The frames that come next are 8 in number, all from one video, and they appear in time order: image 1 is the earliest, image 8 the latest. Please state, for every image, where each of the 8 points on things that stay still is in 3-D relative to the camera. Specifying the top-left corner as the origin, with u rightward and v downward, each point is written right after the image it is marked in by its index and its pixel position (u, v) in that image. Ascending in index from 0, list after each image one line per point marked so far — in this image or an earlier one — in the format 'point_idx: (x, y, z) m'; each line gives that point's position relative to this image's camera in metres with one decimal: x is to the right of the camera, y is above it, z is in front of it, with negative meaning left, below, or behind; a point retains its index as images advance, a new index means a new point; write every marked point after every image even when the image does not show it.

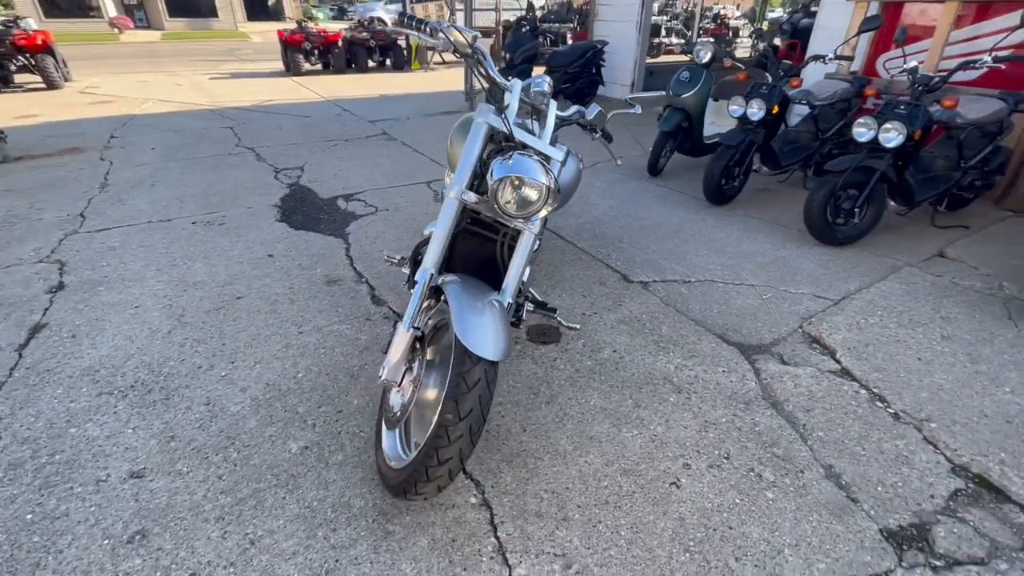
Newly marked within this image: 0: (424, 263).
0: (-0.3, +0.1, +1.8) m
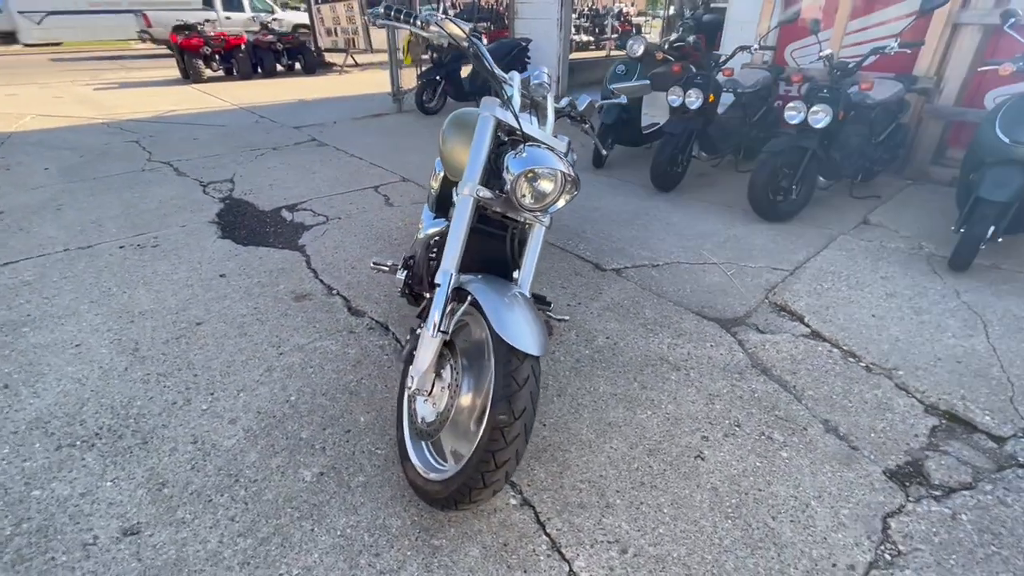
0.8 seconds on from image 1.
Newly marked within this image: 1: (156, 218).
0: (-0.2, +0.1, +1.7) m
1: (-3.0, +0.6, +4.3) m
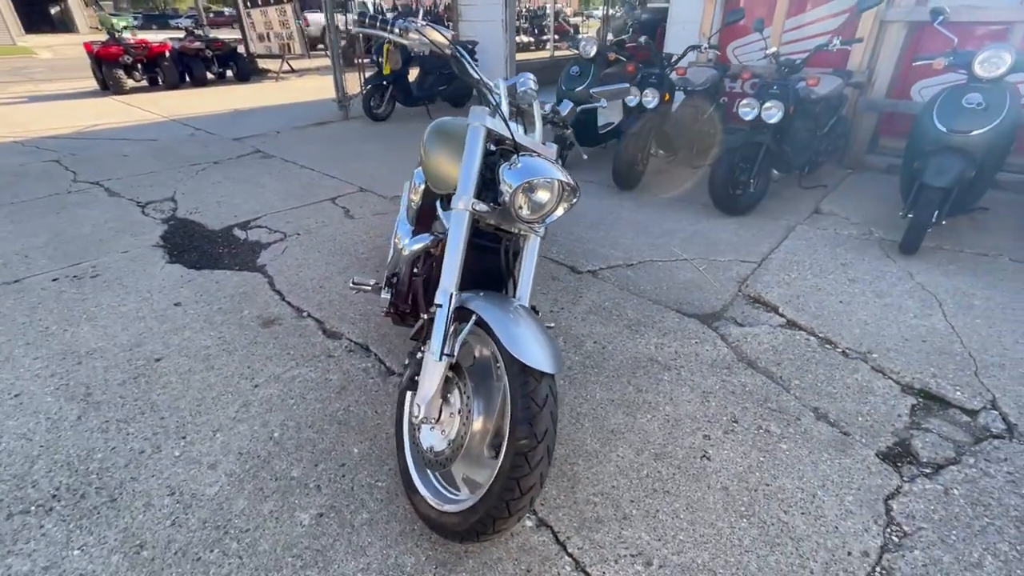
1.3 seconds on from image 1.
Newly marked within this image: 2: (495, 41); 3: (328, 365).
0: (-0.2, 0.0, +1.7) m
1: (-3.3, +0.3, +3.9) m
2: (-0.3, +4.4, +8.8) m
3: (-0.9, -0.4, +2.6) m
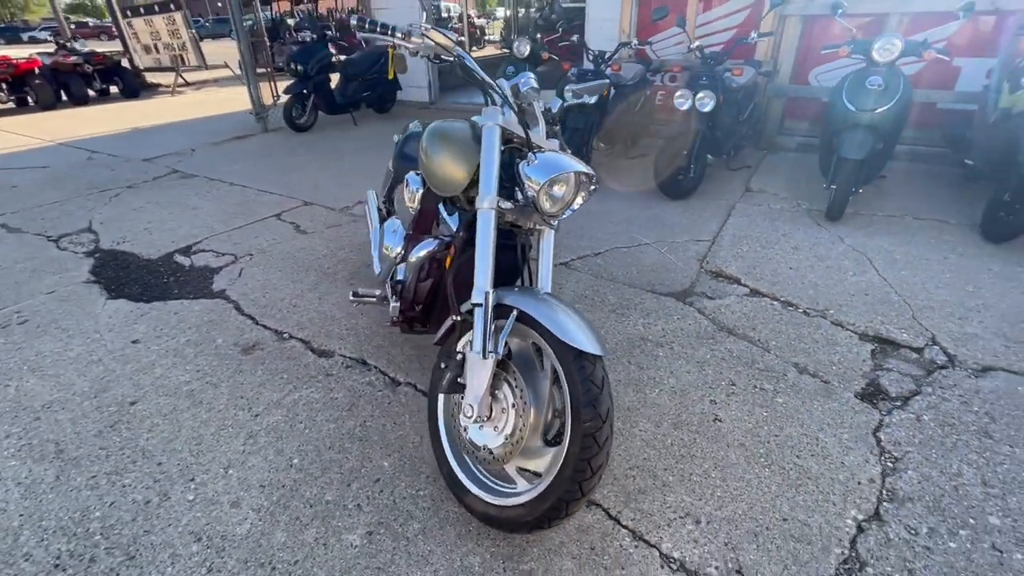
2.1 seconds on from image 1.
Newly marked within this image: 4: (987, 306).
0: (-0.1, 0.0, +1.7) m
1: (-3.5, 0.0, +3.4) m
2: (-1.7, +4.3, +8.7) m
3: (-0.9, -0.5, +2.5) m
4: (+2.8, -0.1, +2.9) m
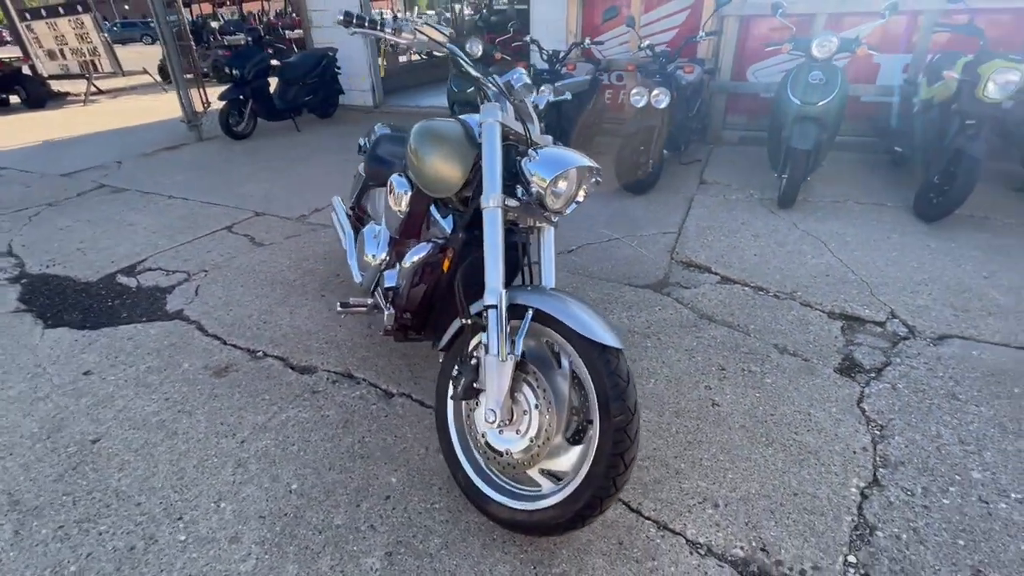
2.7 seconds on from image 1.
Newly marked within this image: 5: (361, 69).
0: (-0.1, 0.0, +1.6) m
1: (-3.6, -0.2, +3.0) m
2: (-2.7, +4.1, +8.5) m
3: (-0.9, -0.5, +2.3) m
4: (+2.7, +0.1, +3.2) m
5: (-2.6, +3.7, +8.5) m
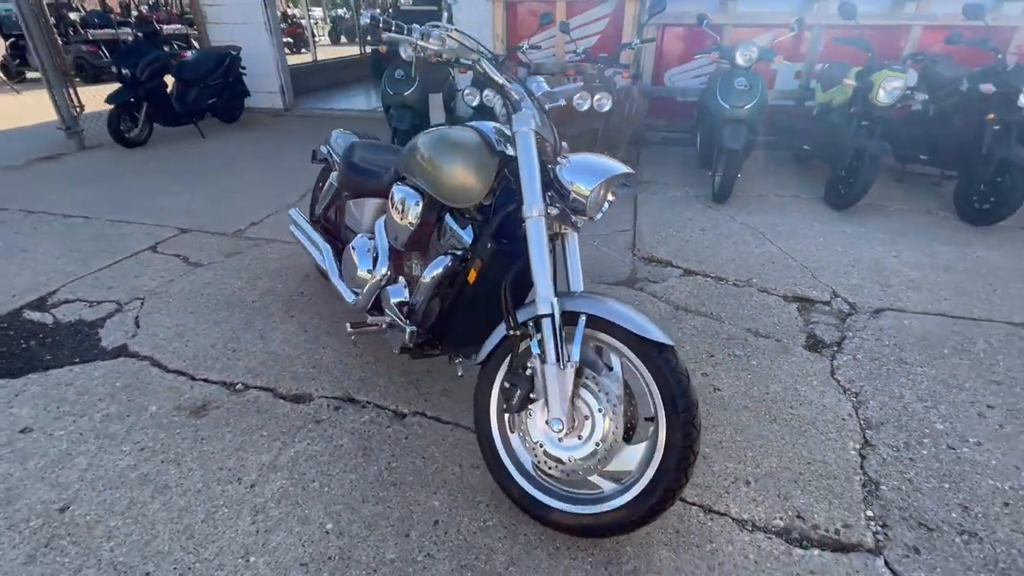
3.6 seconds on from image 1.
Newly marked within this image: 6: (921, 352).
0: (+0.1, 0.0, +1.6) m
1: (-3.6, -0.5, +2.3) m
2: (-4.0, +3.8, +7.9) m
3: (-0.8, -0.6, +2.2) m
4: (+2.5, +0.2, +3.6) m
5: (-3.9, +3.5, +7.9) m
6: (+2.2, -0.3, +2.7) m
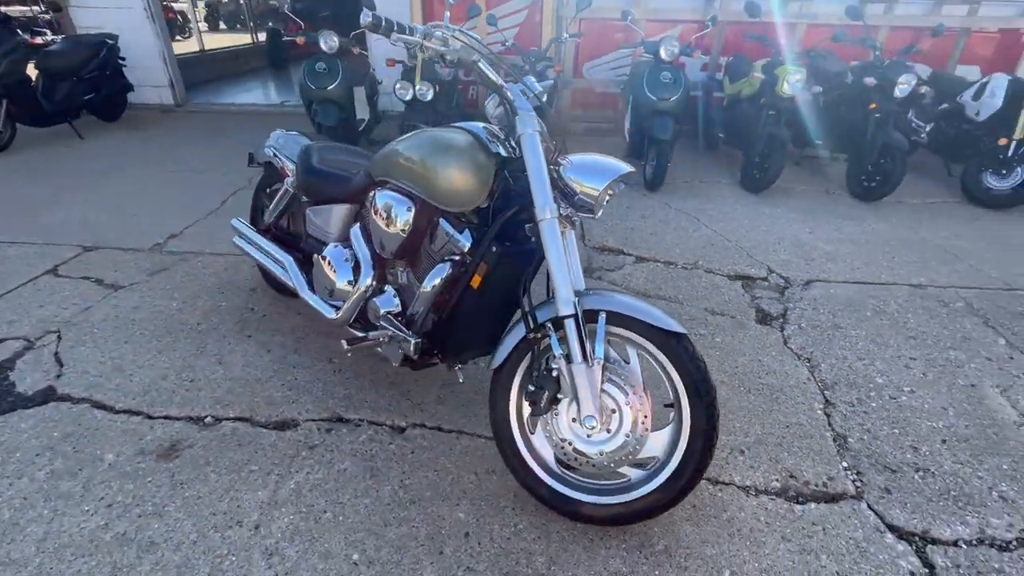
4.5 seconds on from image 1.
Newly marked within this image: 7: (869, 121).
0: (+0.2, 0.0, +1.7) m
1: (-3.5, -0.8, +1.7) m
2: (-5.2, +3.6, +7.0) m
3: (-0.8, -0.7, +2.0) m
4: (+2.2, +0.4, +4.0) m
5: (-5.1, +3.2, +7.1) m
6: (+2.1, -0.2, +3.1) m
7: (+3.3, +1.5, +4.6) m
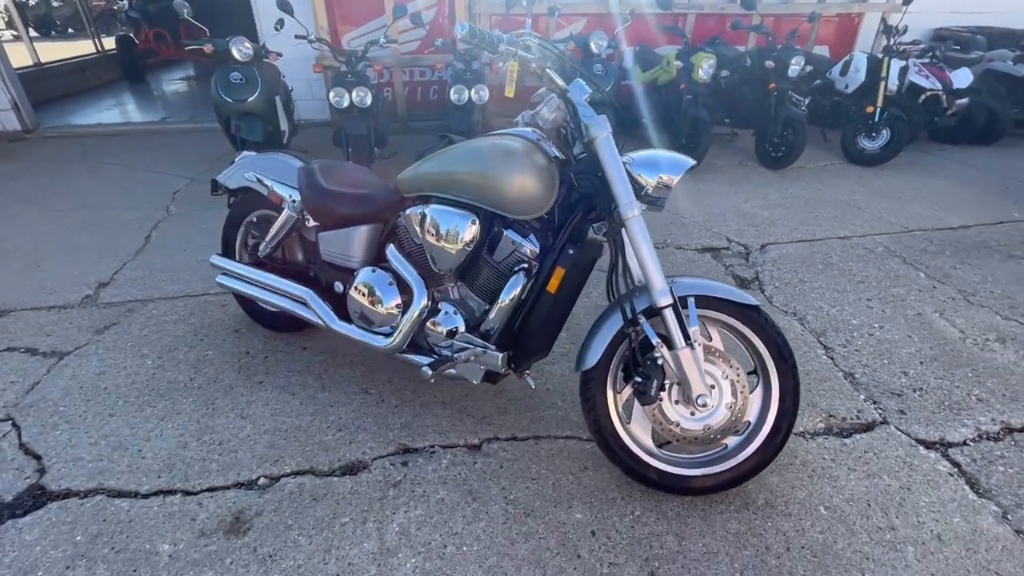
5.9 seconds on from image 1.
0: (+0.5, 0.0, +1.7) m
1: (-3.0, -1.3, +1.1) m
2: (-6.3, +2.8, +5.7) m
3: (-0.4, -0.8, +1.9) m
4: (+1.9, +0.7, +4.5) m
5: (-6.1, +2.4, +5.9) m
6: (+2.1, +0.1, +3.5) m
7: (+2.7, +2.0, +5.2) m
